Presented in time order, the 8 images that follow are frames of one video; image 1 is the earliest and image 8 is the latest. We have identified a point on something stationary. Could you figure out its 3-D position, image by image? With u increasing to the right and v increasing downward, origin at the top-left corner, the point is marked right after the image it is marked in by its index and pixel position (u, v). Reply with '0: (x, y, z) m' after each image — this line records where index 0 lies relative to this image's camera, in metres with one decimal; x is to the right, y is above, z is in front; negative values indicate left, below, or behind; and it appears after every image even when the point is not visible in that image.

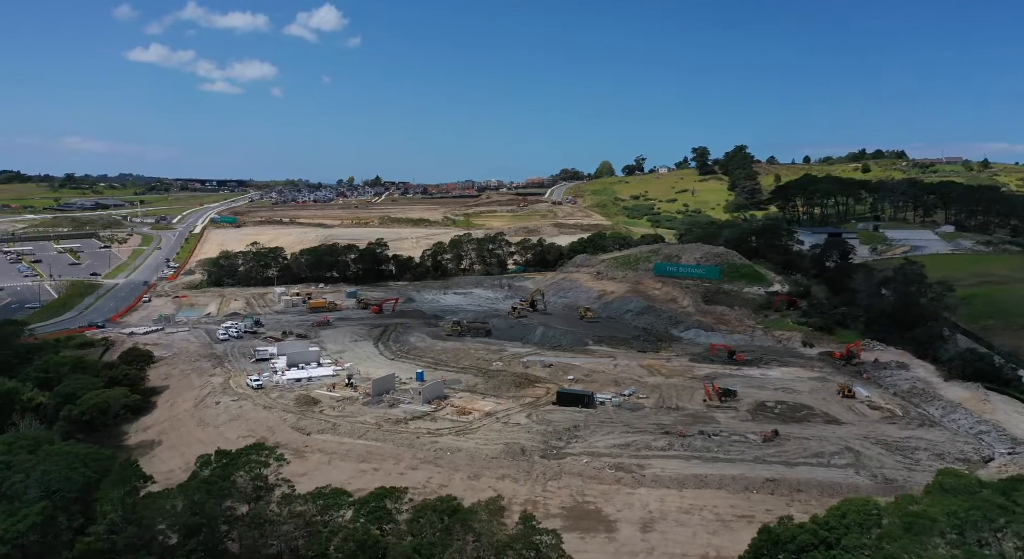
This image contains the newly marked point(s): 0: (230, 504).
0: (-6.5, -5.3, +16.8) m
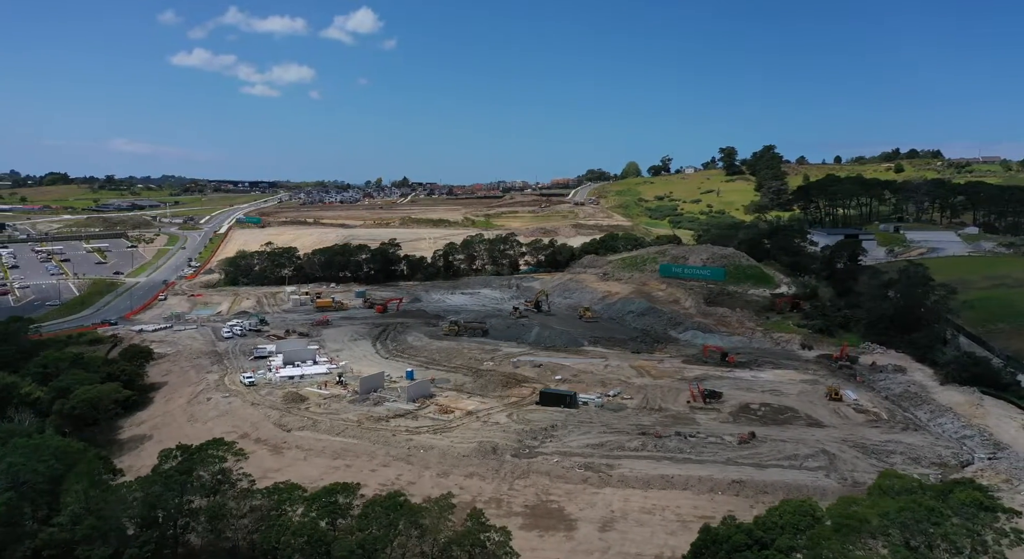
0: (-7.7, -5.3, +17.3) m
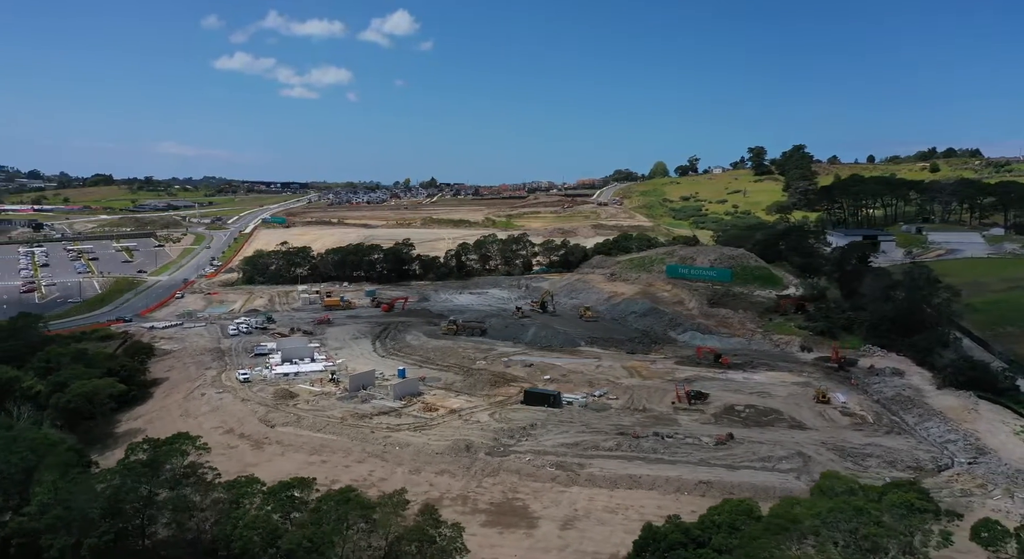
0: (-8.9, -5.2, +17.8) m
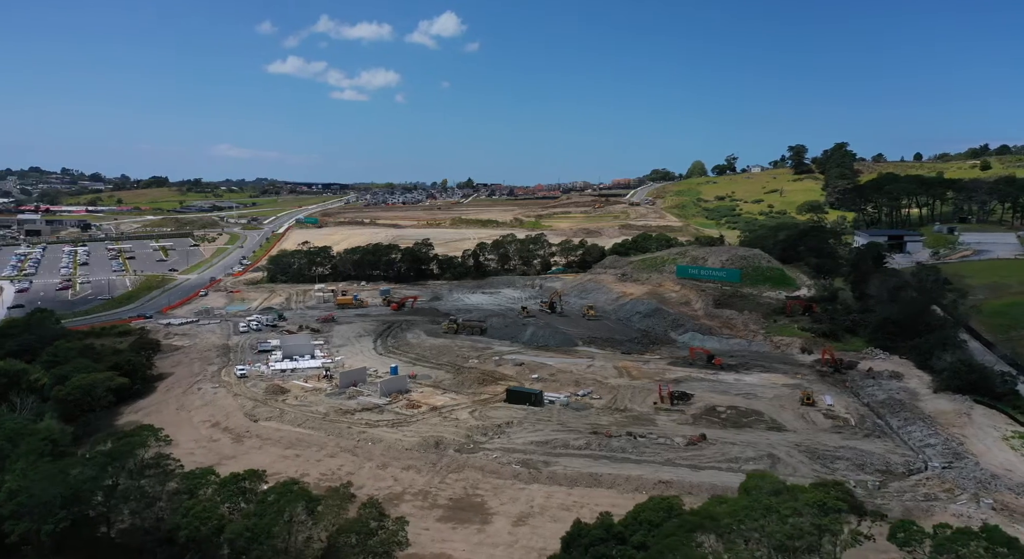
0: (-10.4, -5.2, +18.5) m
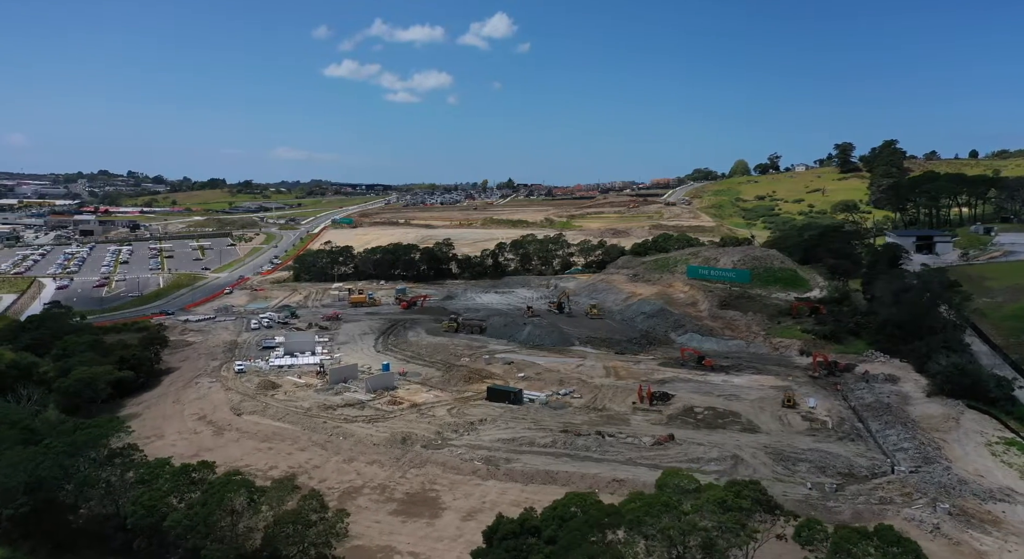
0: (-11.9, -5.1, +19.5) m
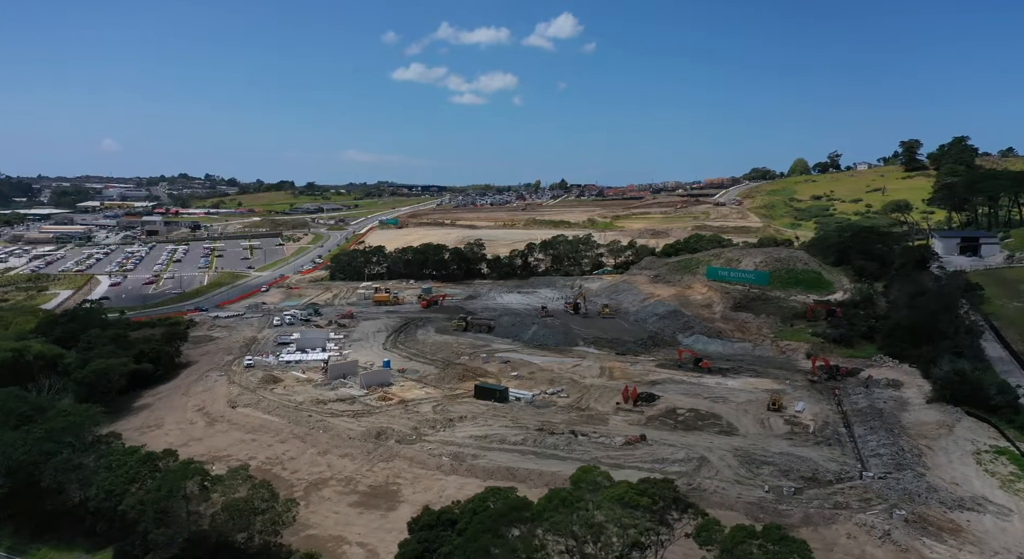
0: (-13.4, -5.0, +20.8) m
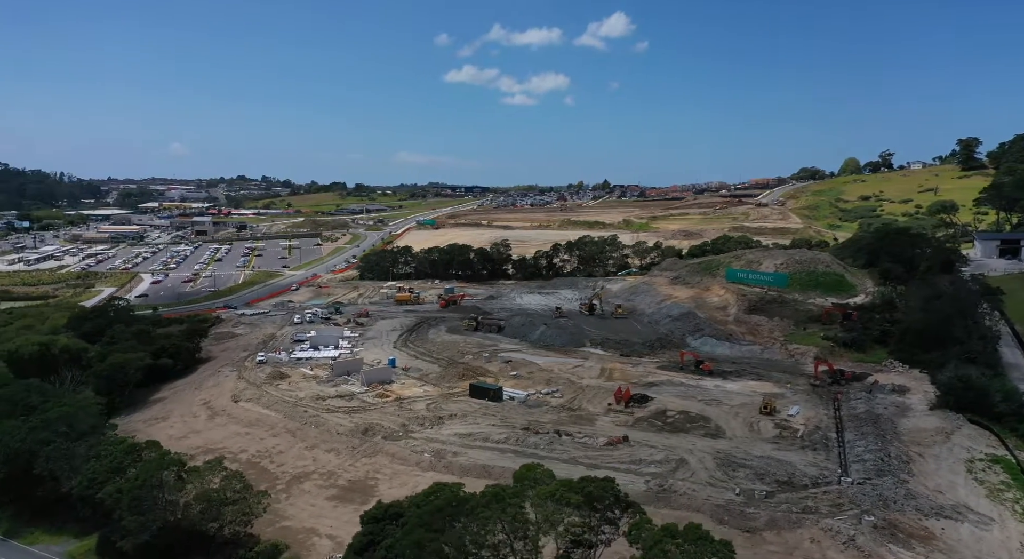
0: (-14.3, -4.9, +22.0) m
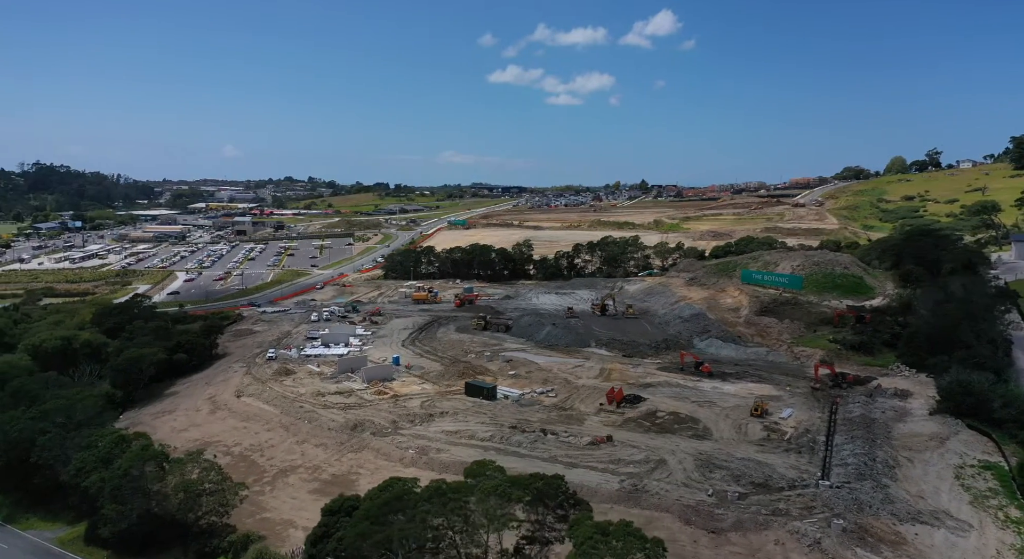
0: (-15.0, -4.9, +23.1) m
